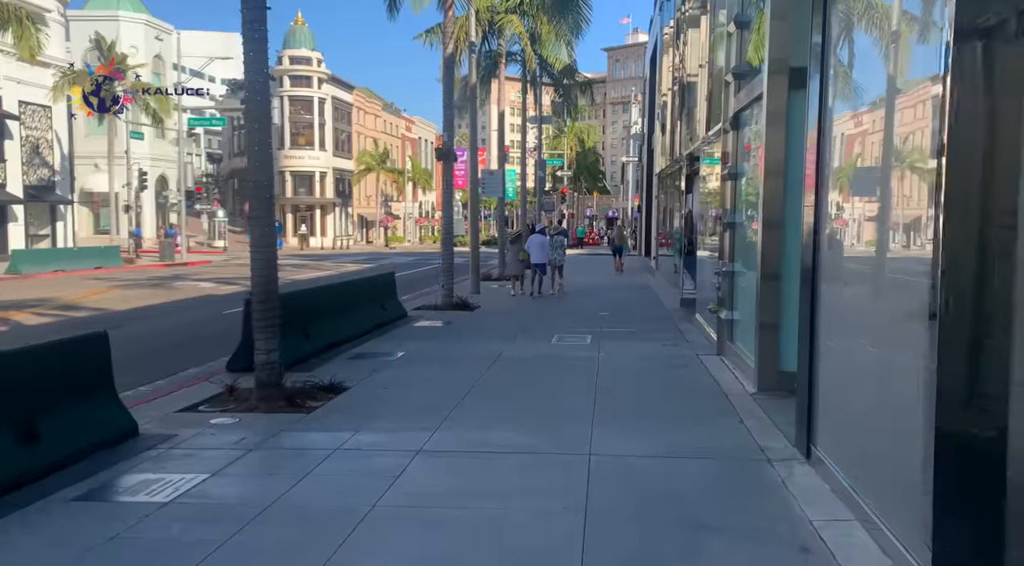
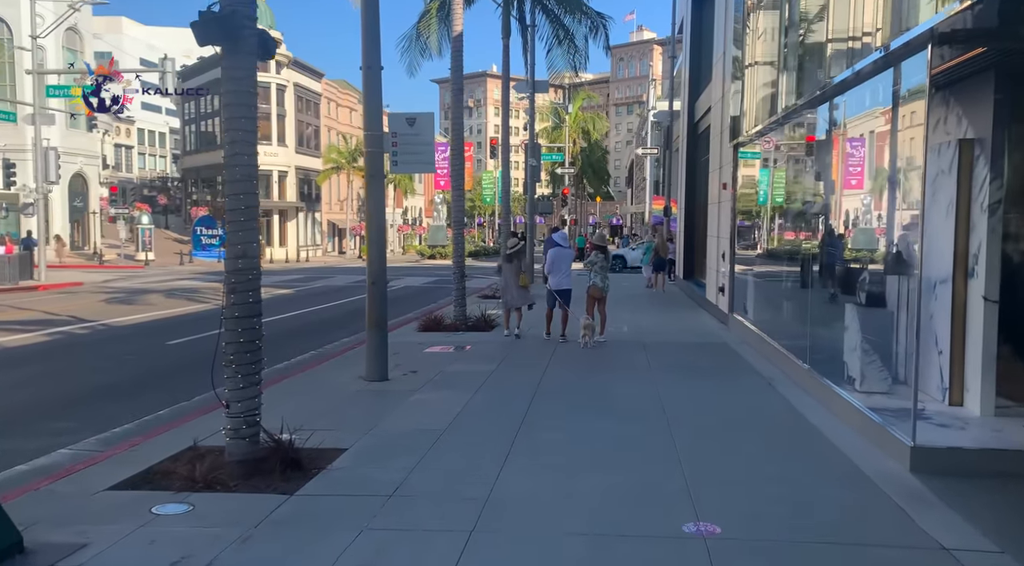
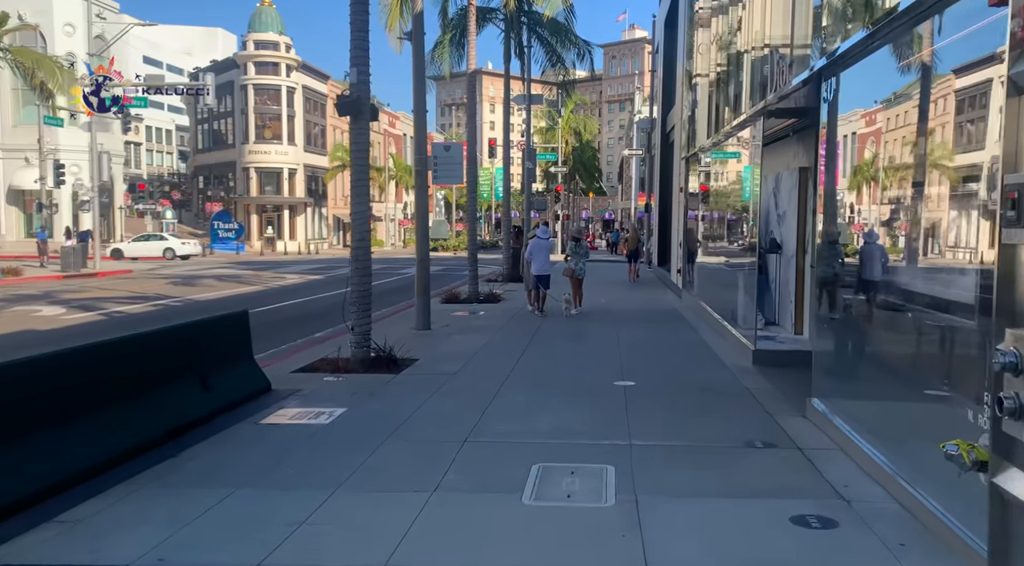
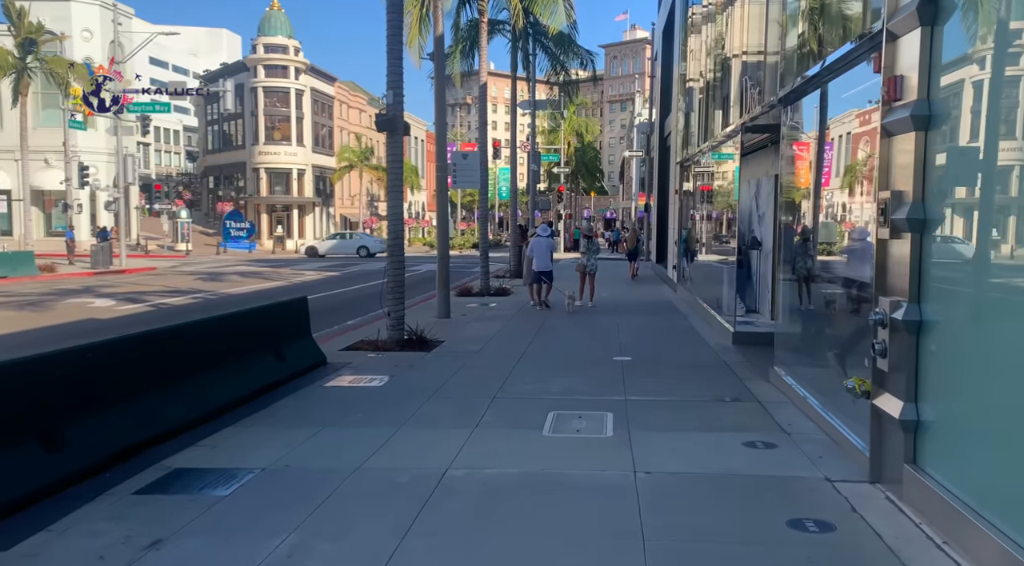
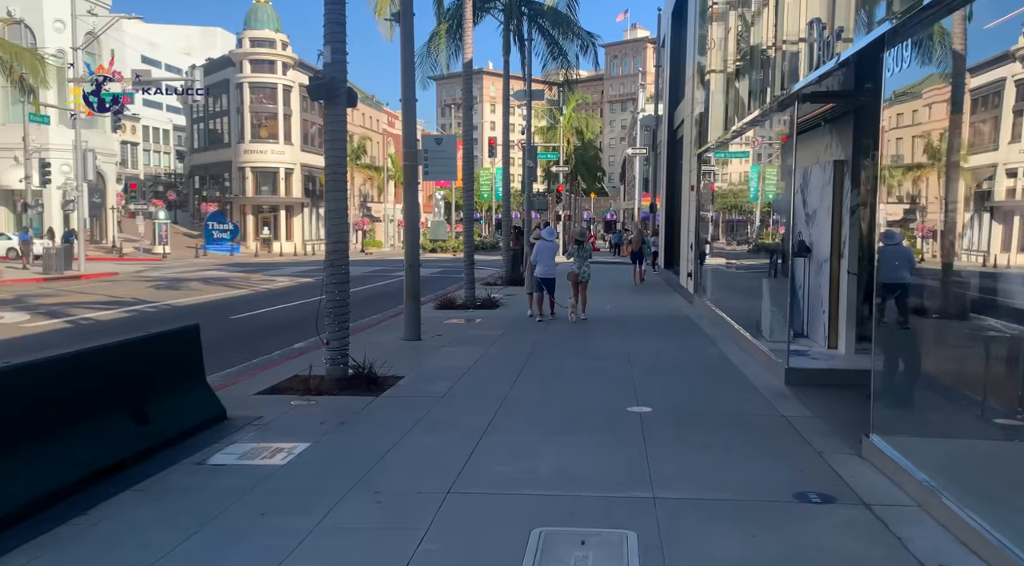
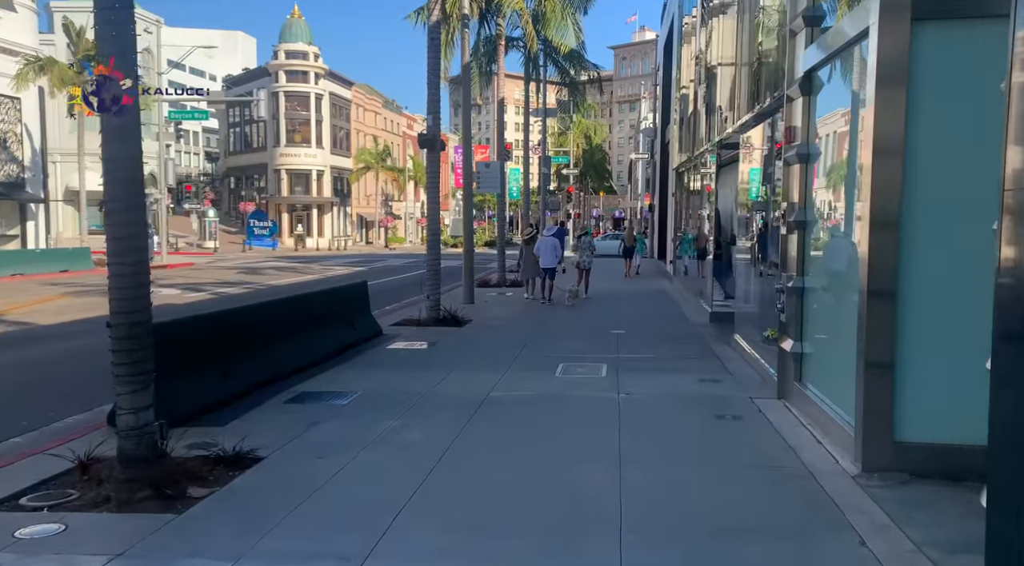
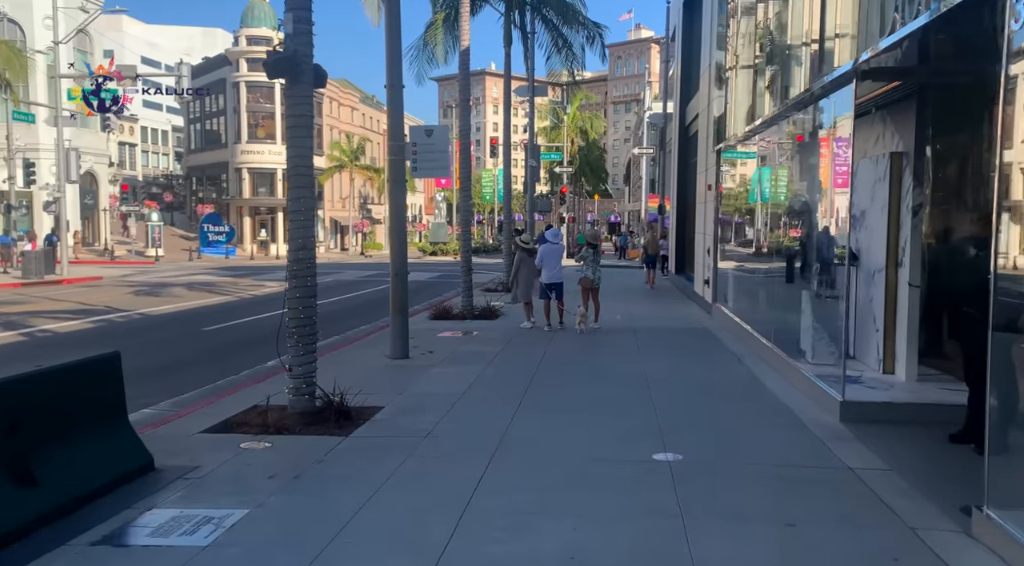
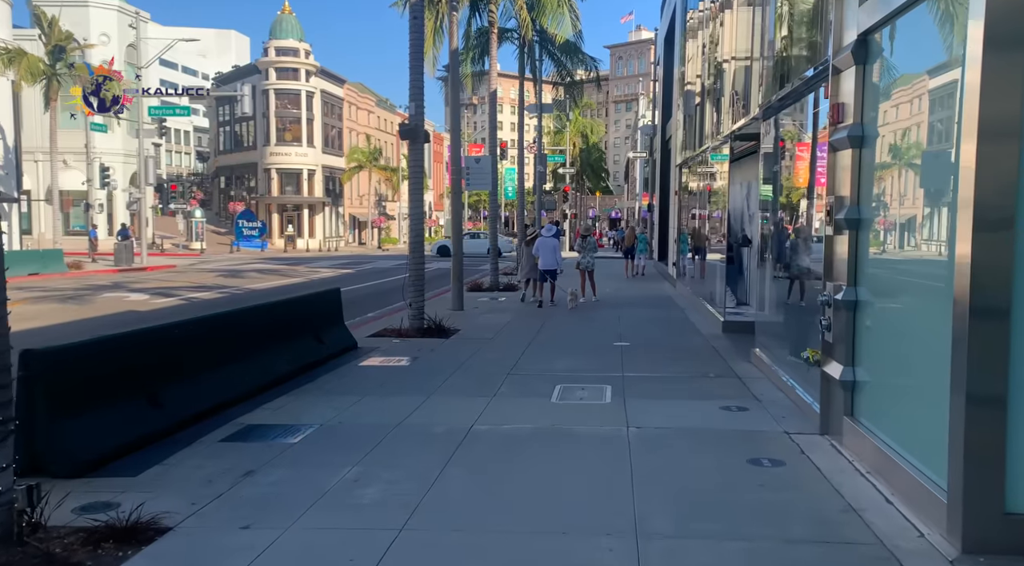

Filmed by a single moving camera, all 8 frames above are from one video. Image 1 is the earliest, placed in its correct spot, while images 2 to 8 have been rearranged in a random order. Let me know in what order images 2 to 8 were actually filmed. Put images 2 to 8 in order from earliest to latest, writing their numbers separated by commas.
6, 8, 4, 3, 5, 7, 2
